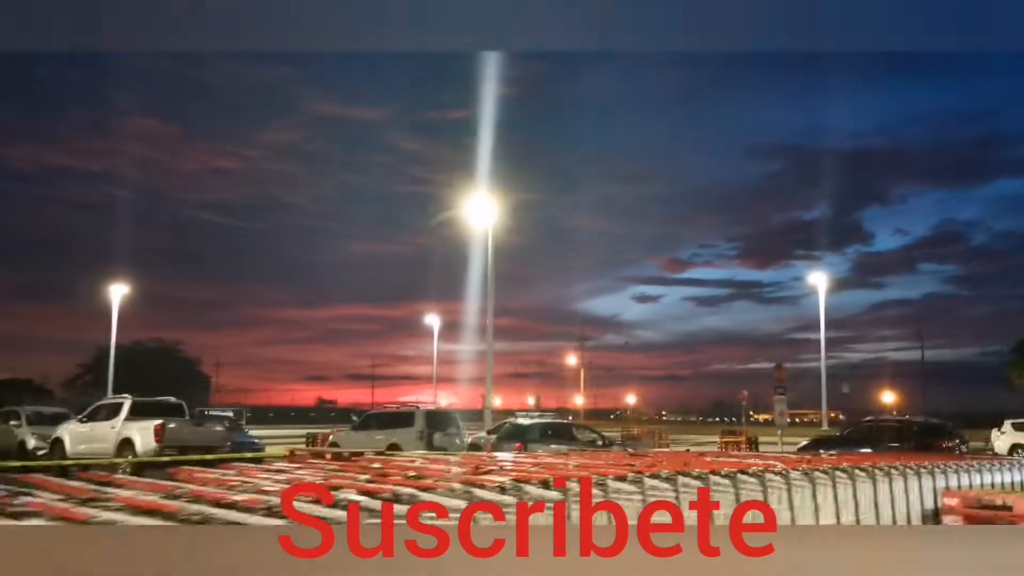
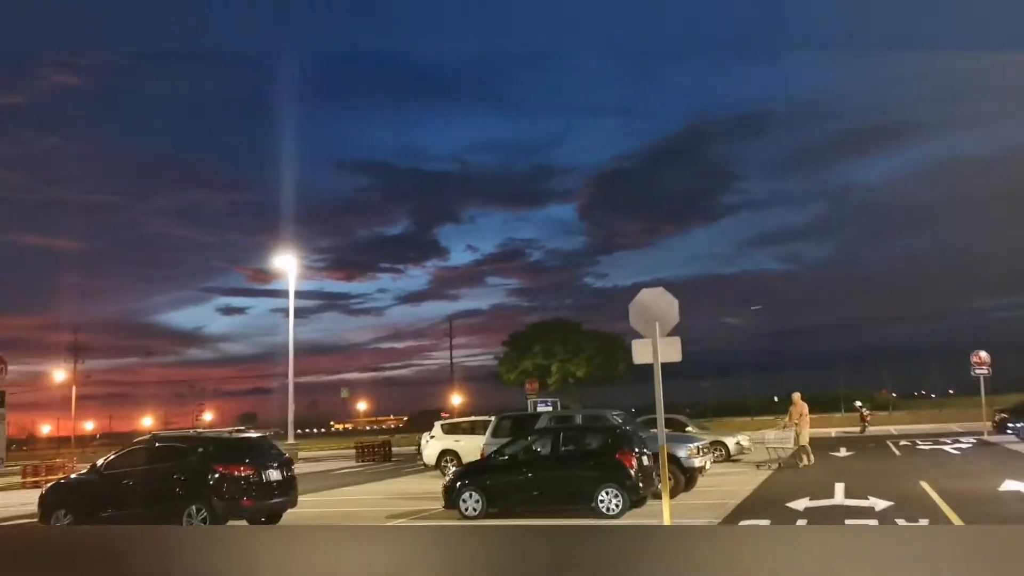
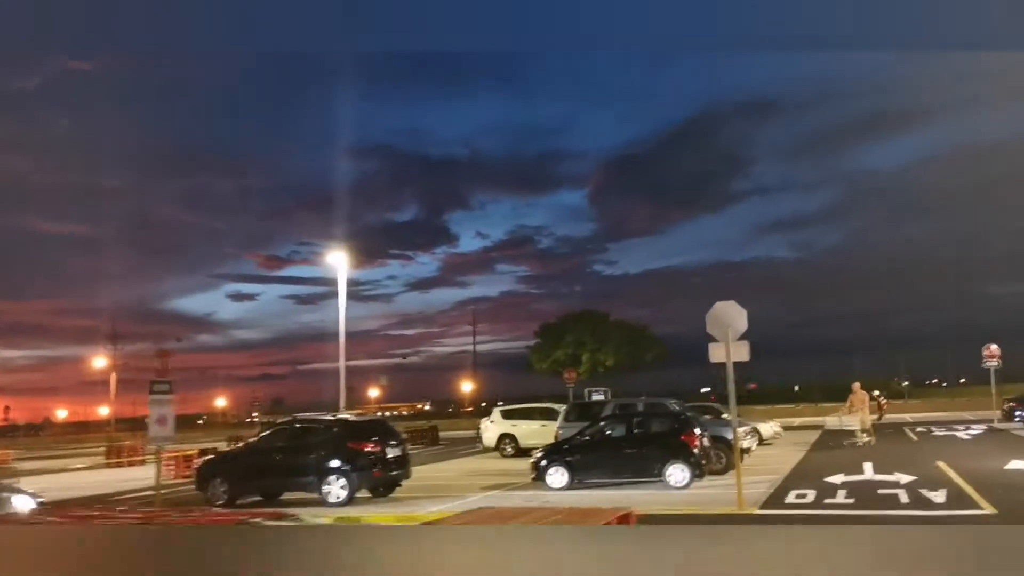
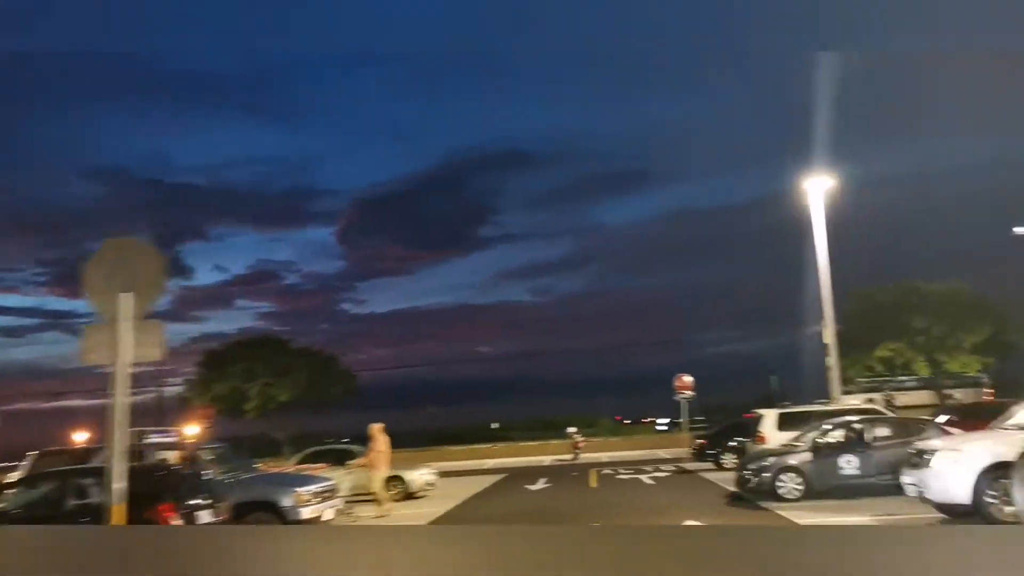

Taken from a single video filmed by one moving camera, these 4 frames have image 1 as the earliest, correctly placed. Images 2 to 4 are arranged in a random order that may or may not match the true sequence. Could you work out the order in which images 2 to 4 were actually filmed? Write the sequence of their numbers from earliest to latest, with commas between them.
3, 2, 4
